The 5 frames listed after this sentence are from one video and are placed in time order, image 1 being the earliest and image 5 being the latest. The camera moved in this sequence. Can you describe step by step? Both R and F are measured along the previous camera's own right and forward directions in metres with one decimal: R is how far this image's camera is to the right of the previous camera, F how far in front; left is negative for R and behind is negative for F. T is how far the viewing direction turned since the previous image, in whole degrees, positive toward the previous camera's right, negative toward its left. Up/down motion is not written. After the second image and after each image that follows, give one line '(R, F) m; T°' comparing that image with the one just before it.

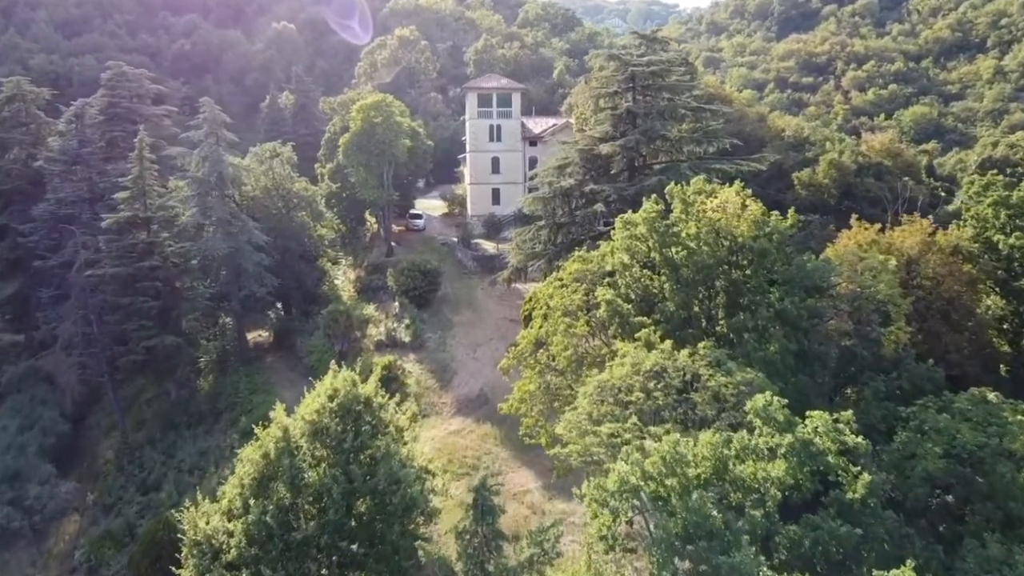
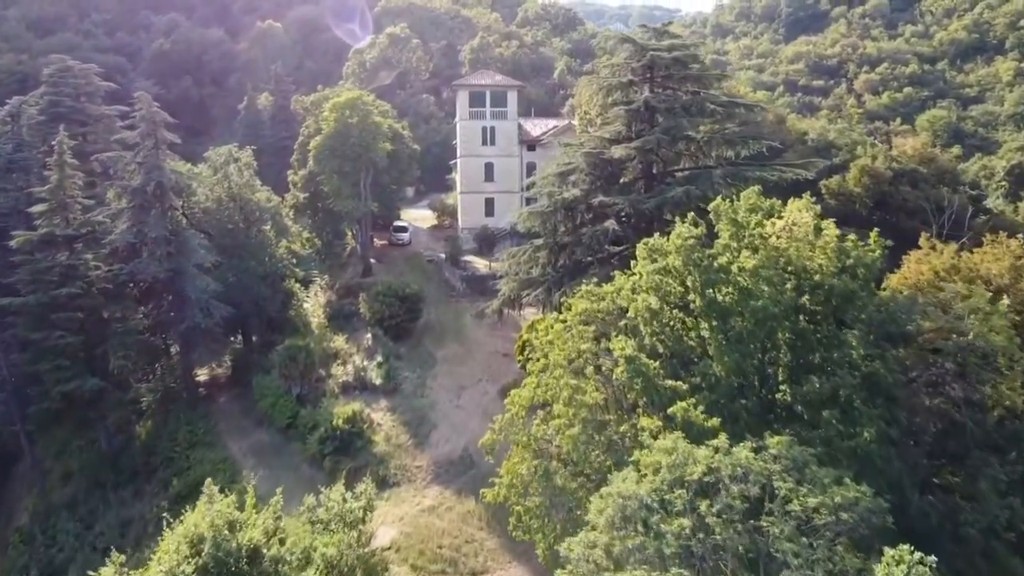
(+0.3, +4.7) m; 0°
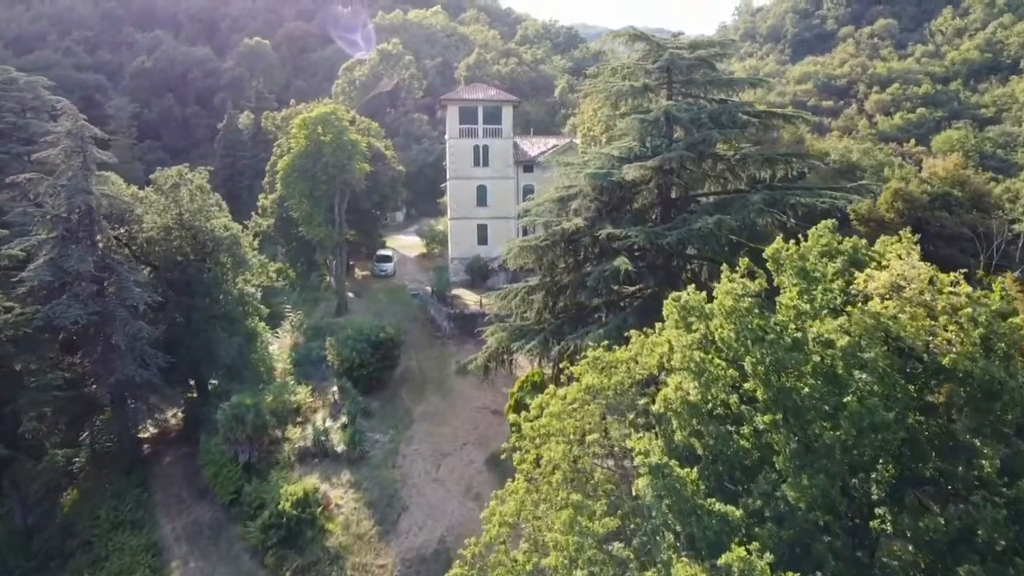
(+0.3, +3.9) m; 0°
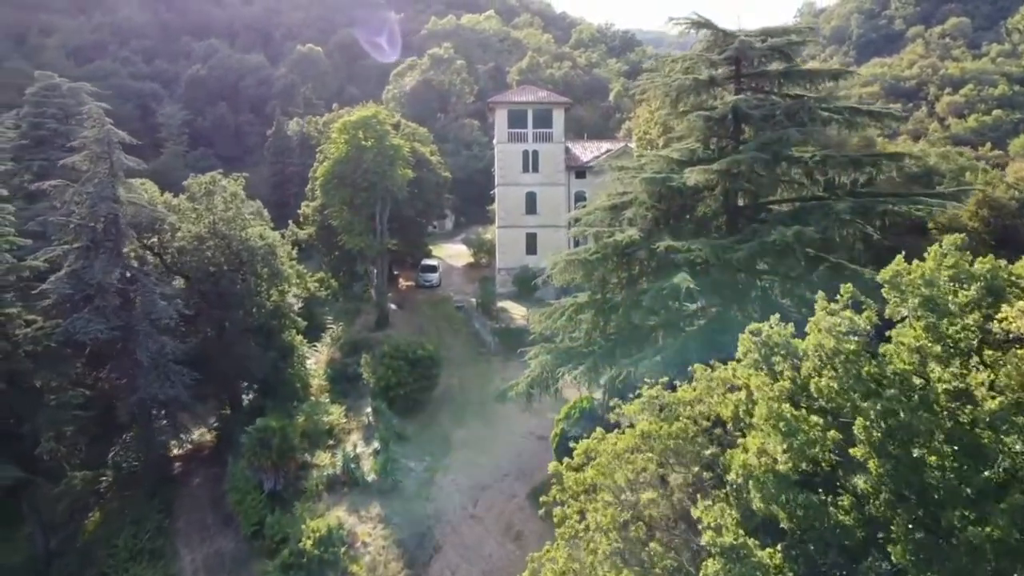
(+0.1, +1.8) m; -4°
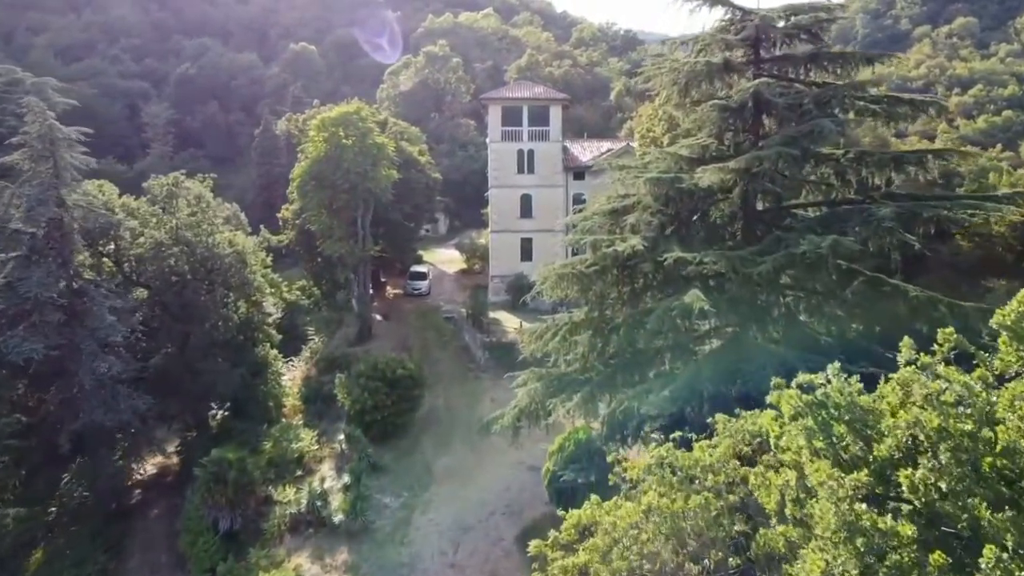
(+0.3, +2.1) m; 0°
